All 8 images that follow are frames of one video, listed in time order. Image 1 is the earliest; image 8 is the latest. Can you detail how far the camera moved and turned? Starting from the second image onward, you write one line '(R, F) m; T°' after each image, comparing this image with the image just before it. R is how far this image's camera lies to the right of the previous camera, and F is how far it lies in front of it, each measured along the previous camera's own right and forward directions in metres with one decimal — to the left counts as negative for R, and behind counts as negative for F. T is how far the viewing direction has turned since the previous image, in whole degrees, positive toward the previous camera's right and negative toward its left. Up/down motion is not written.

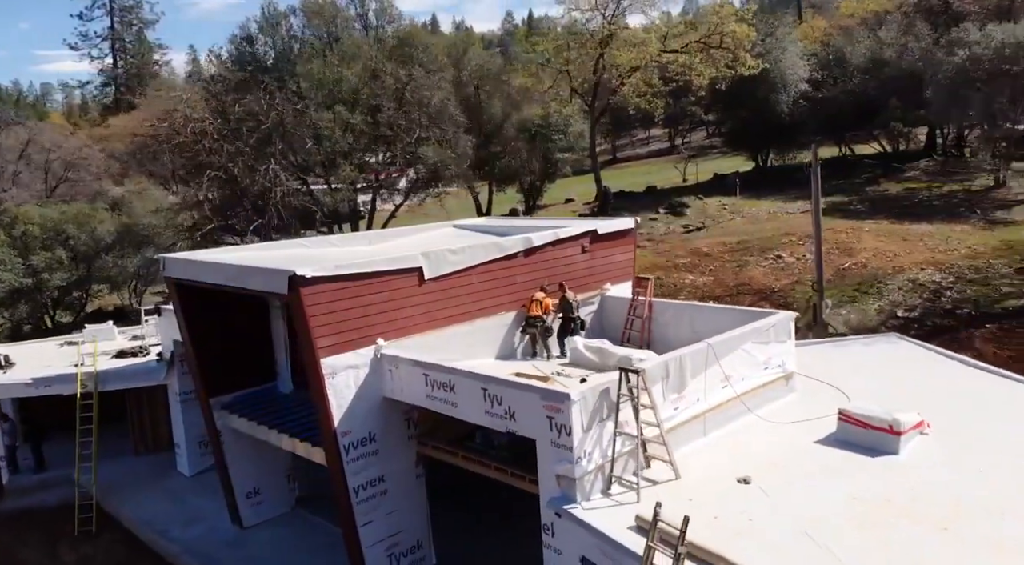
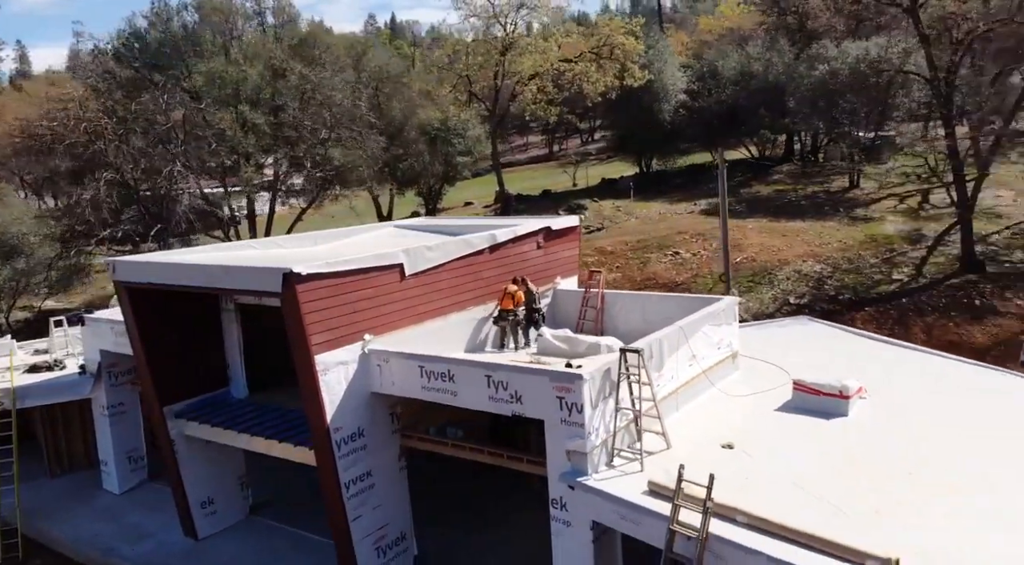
(-2.0, -0.4) m; +10°
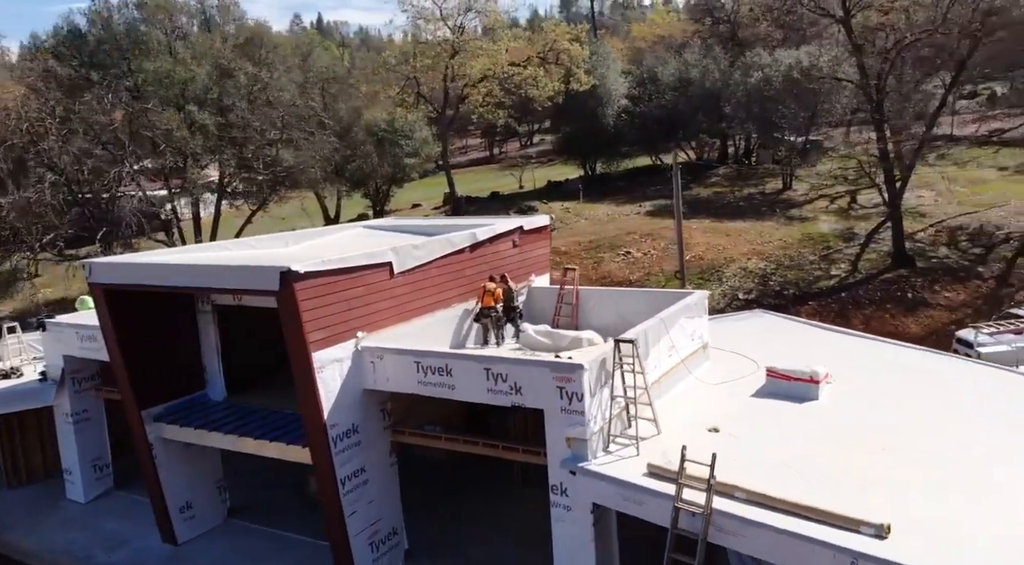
(-1.0, -0.4) m; +5°
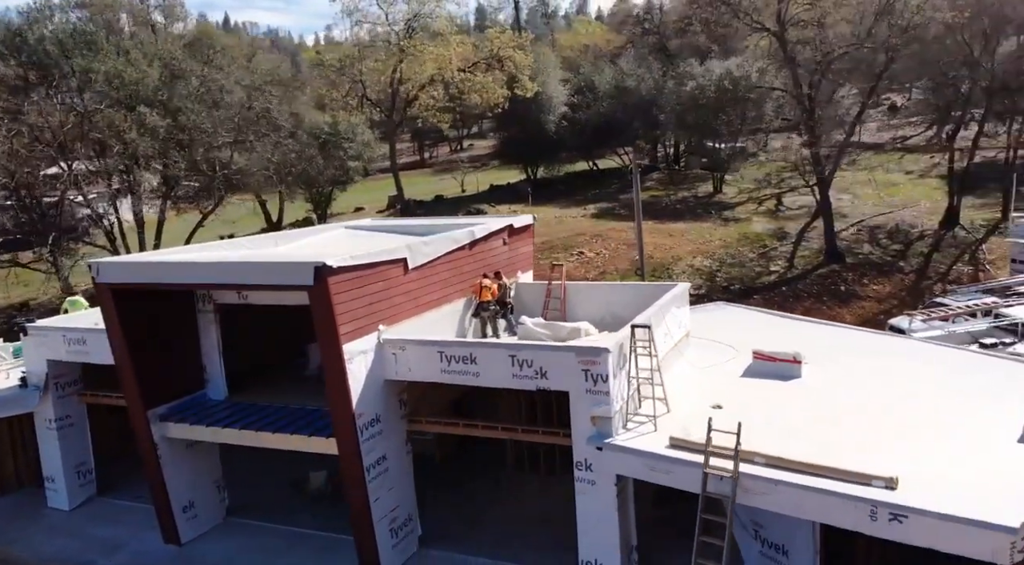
(-1.8, -0.7) m; +6°
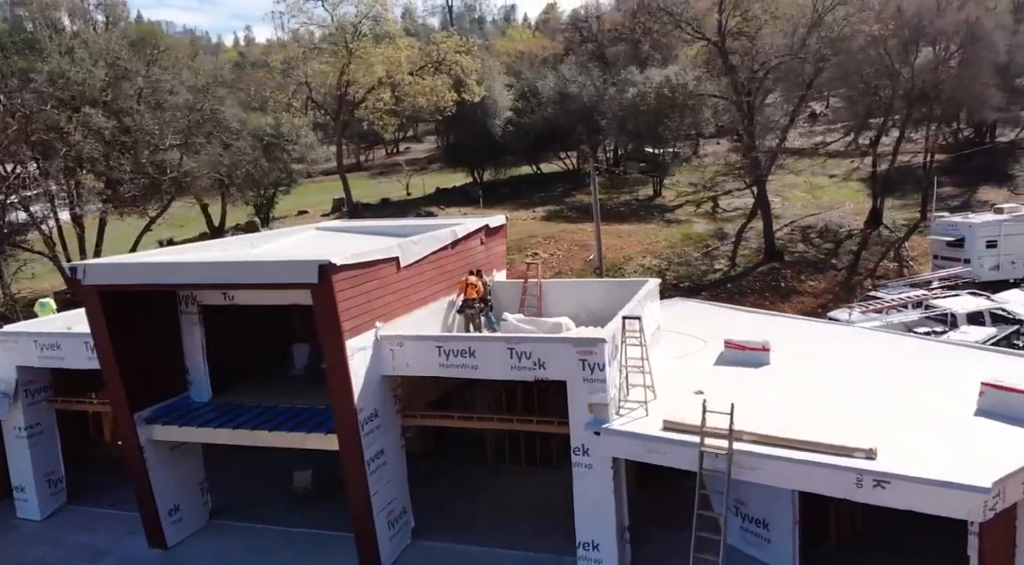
(-1.2, -0.5) m; +5°
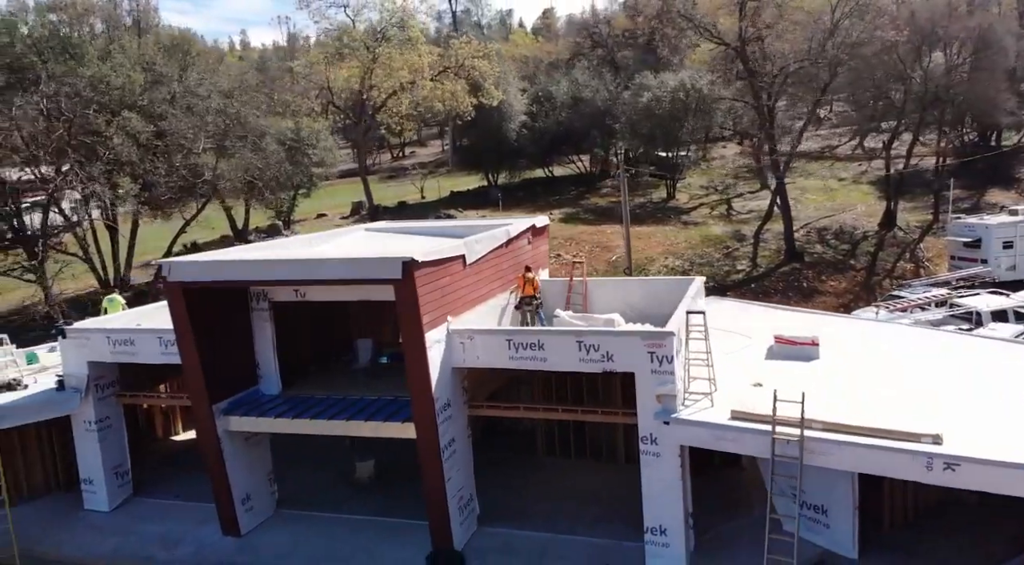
(-1.4, -0.6) m; +1°
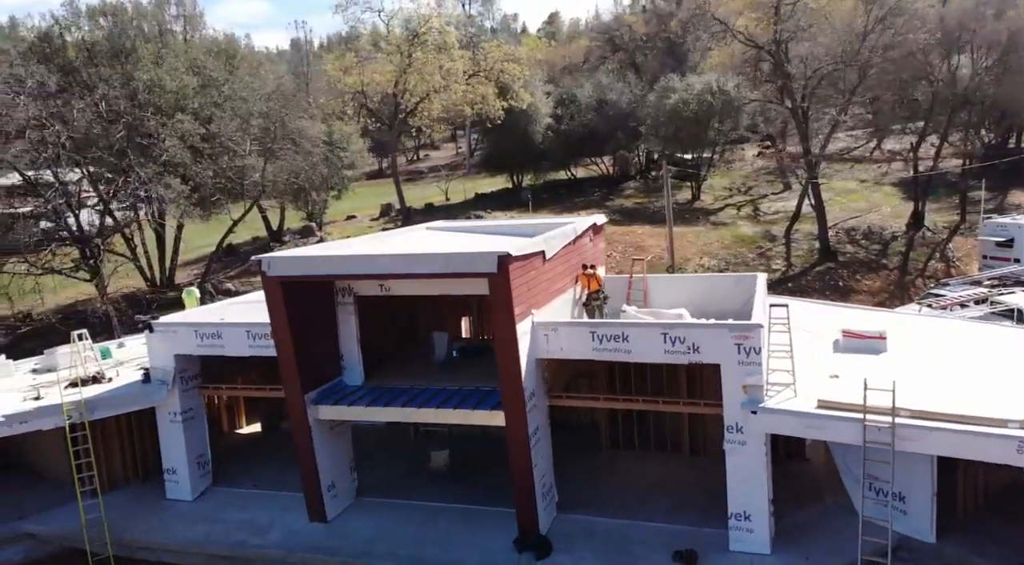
(-1.6, -0.5) m; 0°
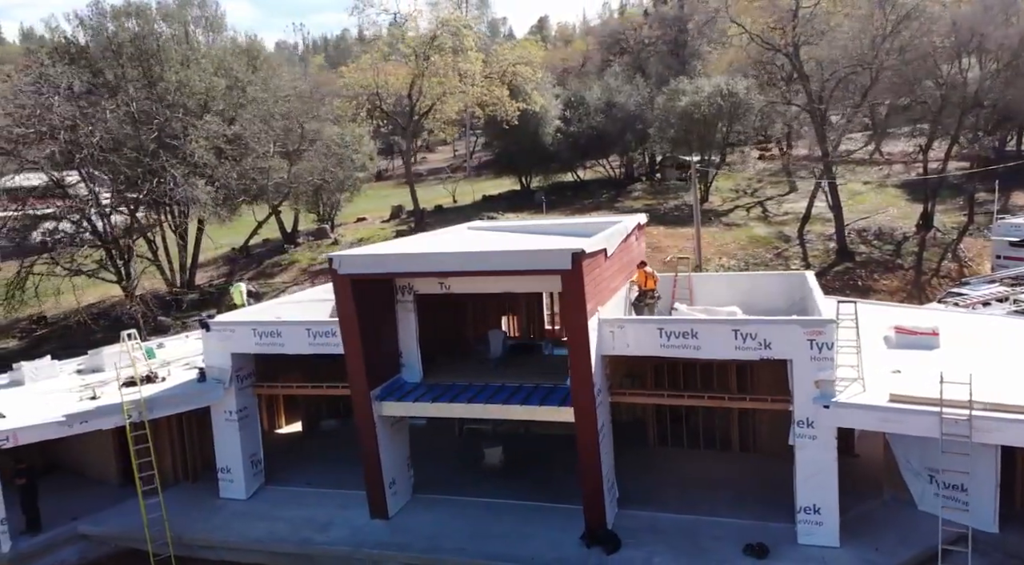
(-1.7, -0.1) m; +1°
